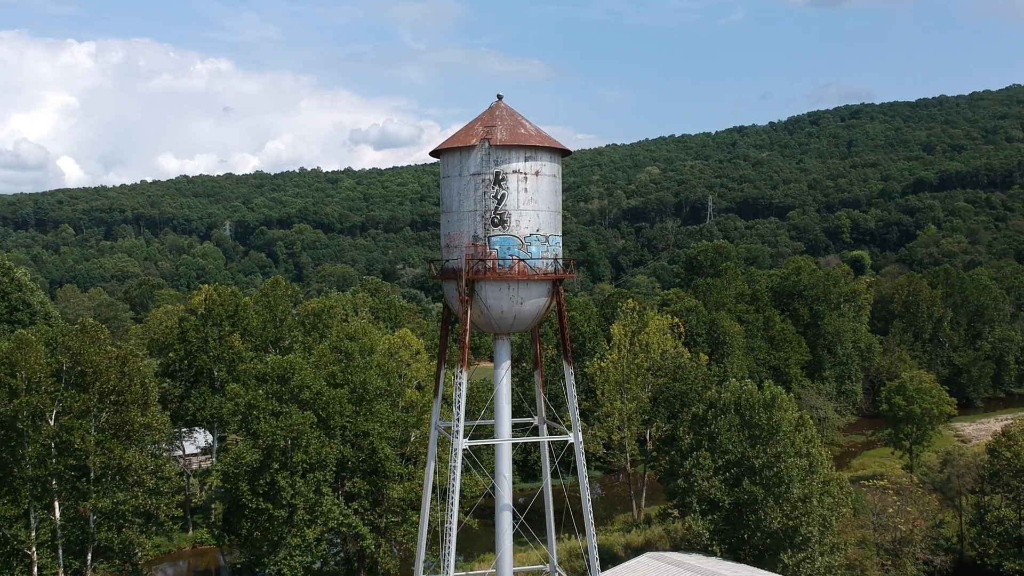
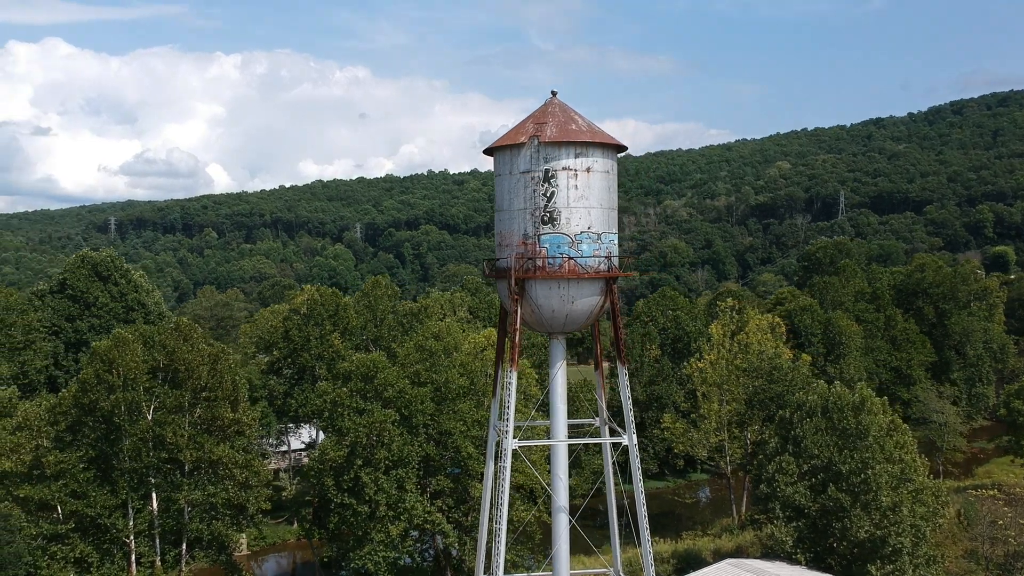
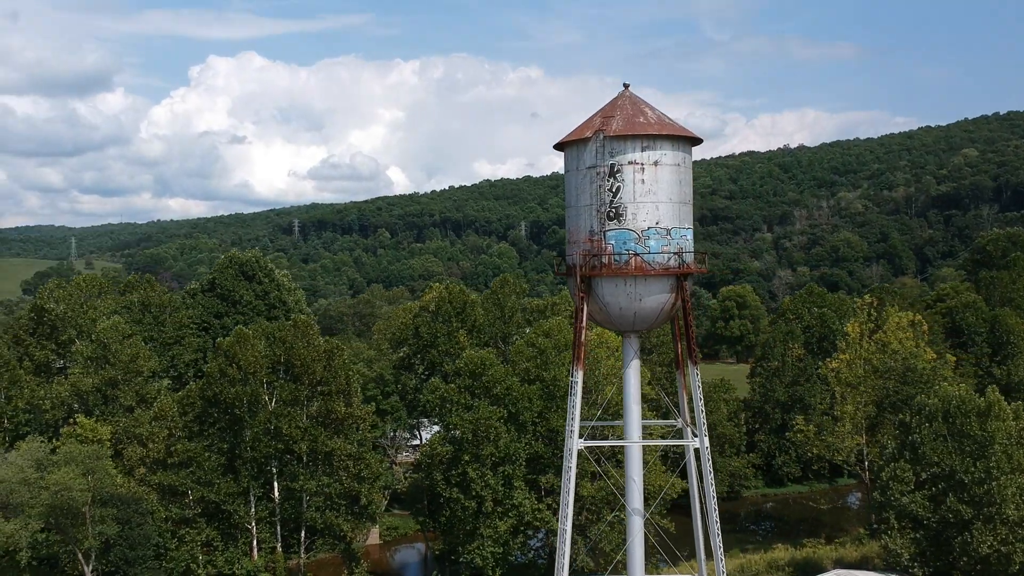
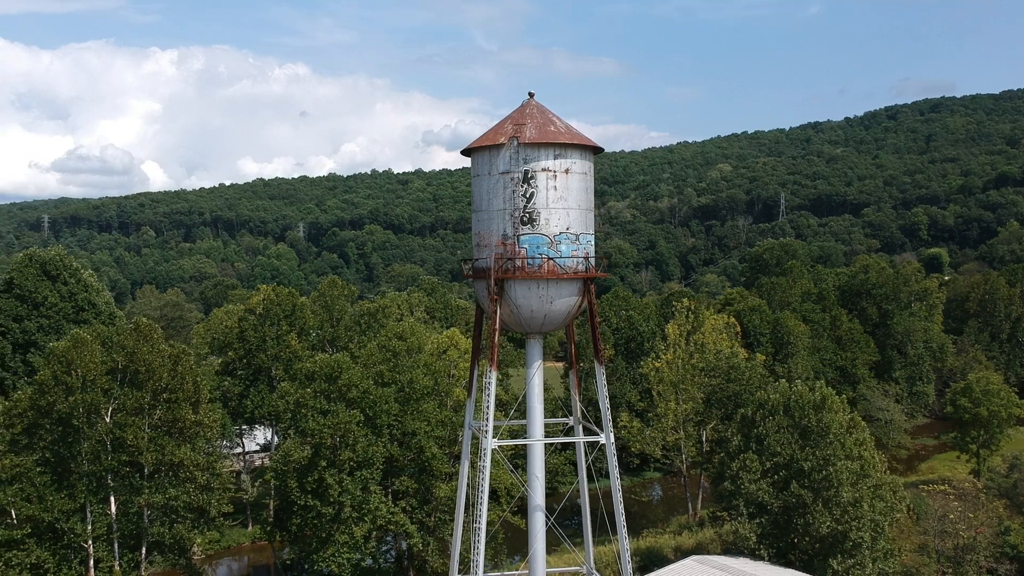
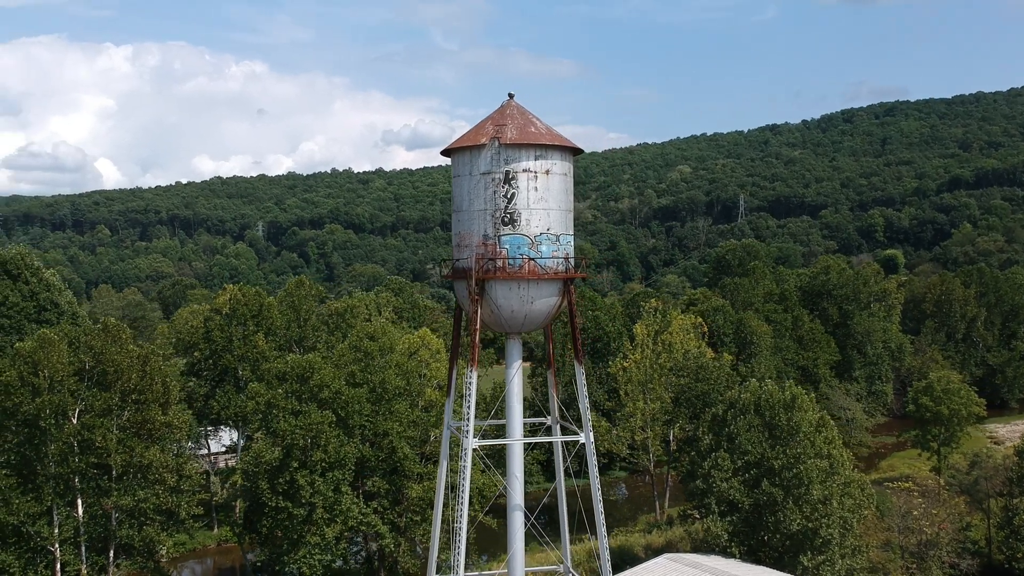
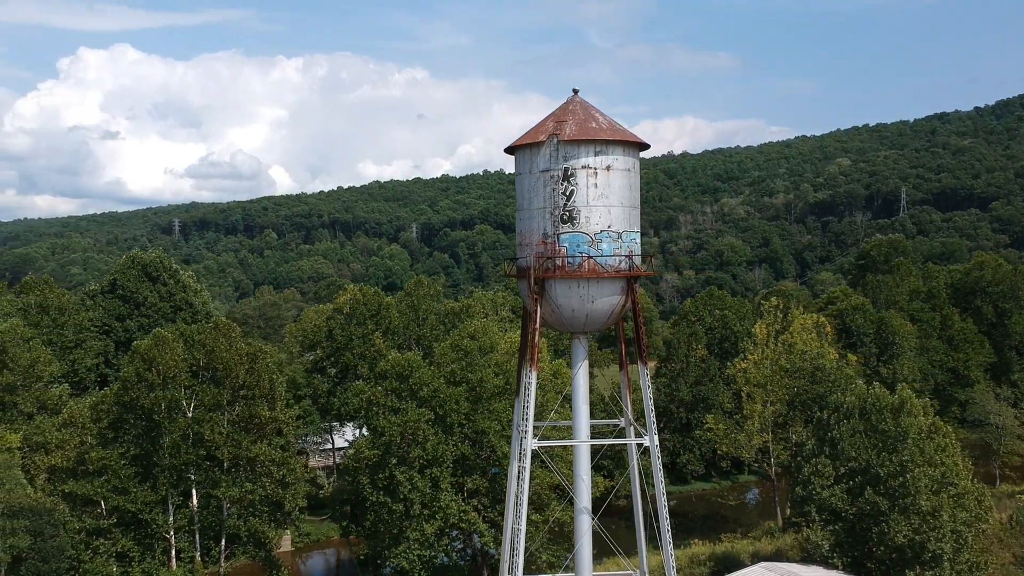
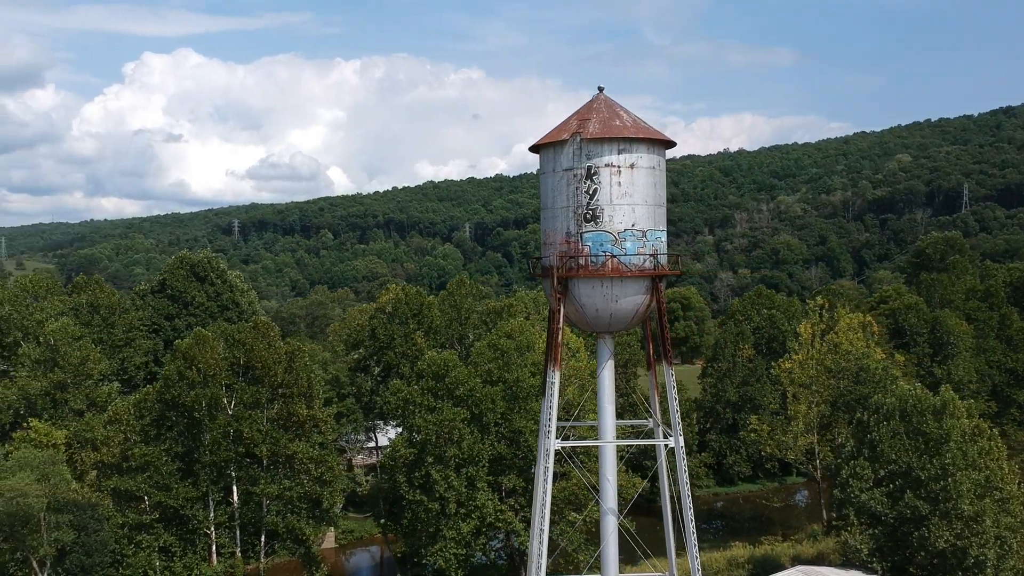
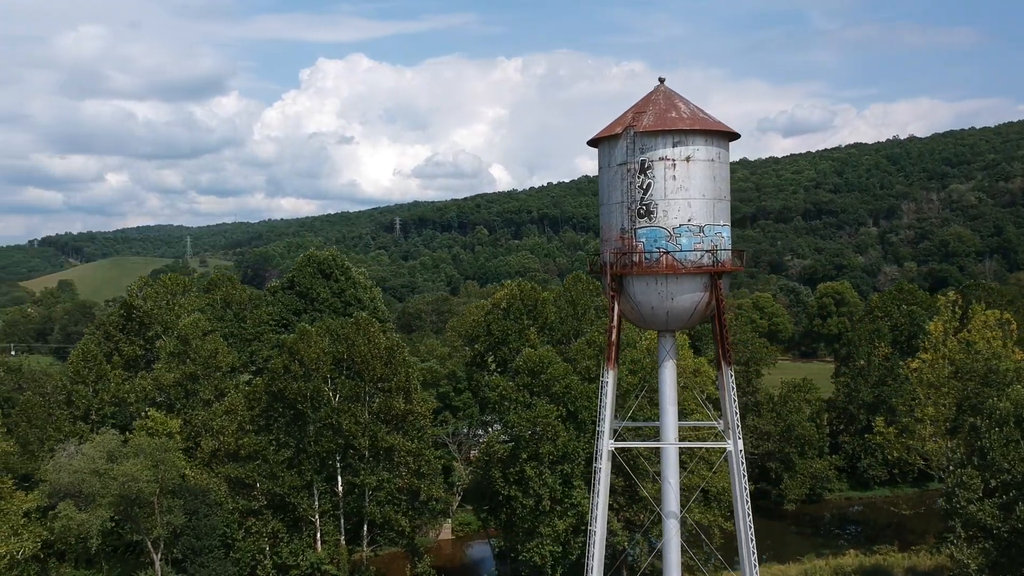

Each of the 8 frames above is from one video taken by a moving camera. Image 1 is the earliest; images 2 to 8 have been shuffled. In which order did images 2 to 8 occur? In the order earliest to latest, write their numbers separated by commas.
5, 4, 2, 6, 7, 3, 8
